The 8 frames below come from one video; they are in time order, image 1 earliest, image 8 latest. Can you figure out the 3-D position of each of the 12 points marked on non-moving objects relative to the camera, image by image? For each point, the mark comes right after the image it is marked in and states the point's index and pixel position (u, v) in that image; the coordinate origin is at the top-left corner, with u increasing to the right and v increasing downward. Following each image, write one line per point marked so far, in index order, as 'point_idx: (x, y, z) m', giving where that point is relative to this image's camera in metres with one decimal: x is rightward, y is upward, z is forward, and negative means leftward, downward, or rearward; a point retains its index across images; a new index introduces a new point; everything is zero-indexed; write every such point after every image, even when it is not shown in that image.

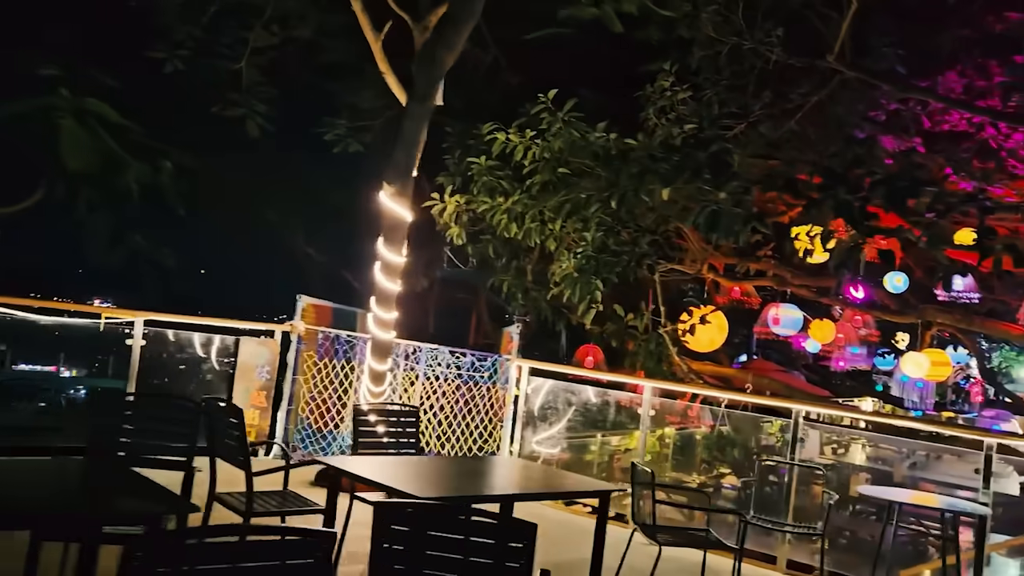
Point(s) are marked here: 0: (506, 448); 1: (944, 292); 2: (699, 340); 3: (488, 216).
0: (-0.1, -1.2, +6.1) m
1: (+4.4, 0.0, +8.2) m
2: (+1.6, -0.4, +7.1) m
3: (-0.2, +0.5, +6.1) m
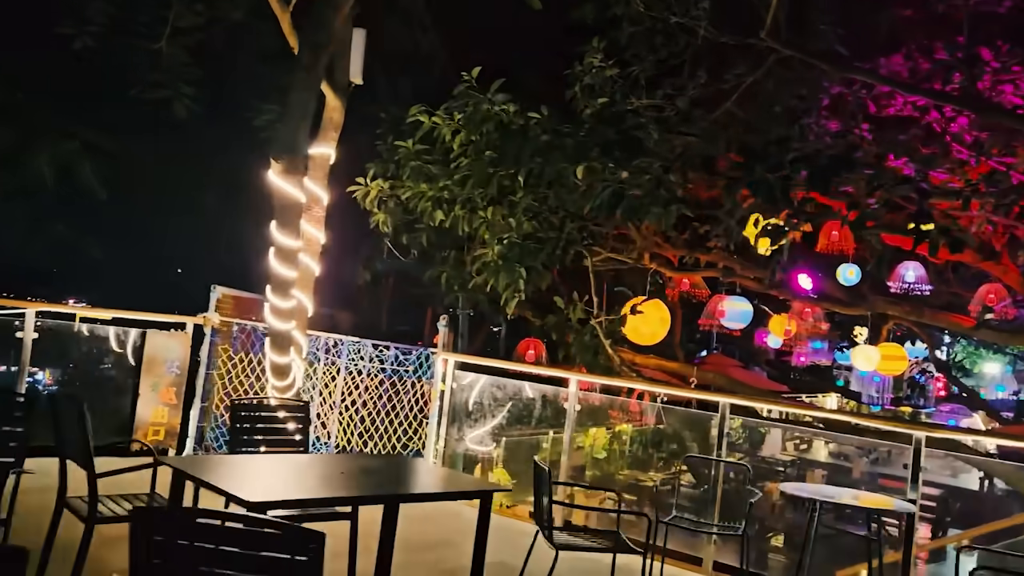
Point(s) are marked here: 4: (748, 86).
0: (-0.6, -1.1, +5.8) m
1: (+3.8, 0.0, +8.1) m
2: (+1.1, -0.4, +6.8) m
3: (-0.7, +0.6, +5.8) m
4: (+1.6, +1.3, +5.5) m
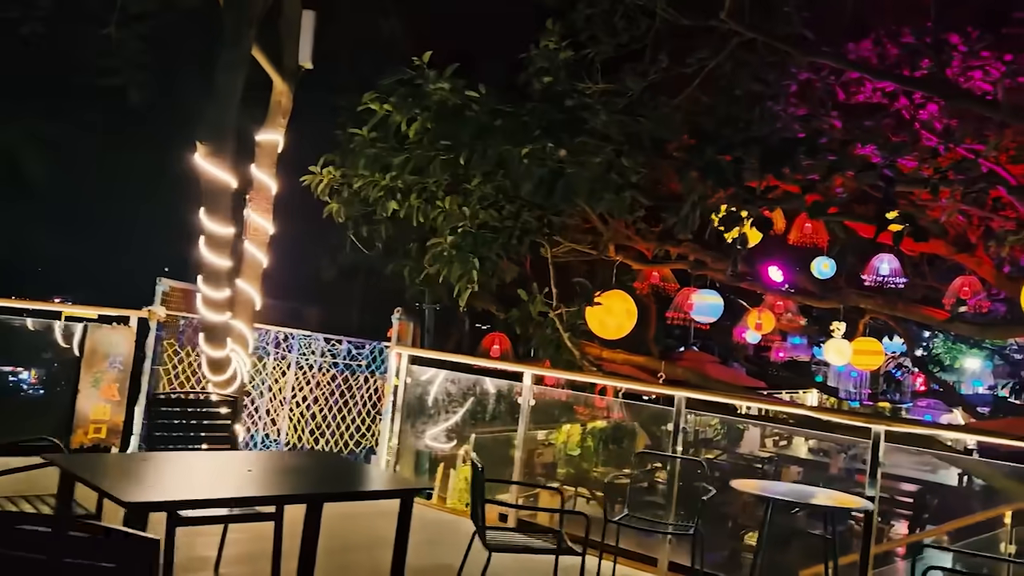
0: (-0.9, -1.0, +5.6) m
1: (+3.5, +0.1, +7.9) m
2: (+0.8, -0.3, +6.7) m
3: (-1.0, +0.7, +5.6) m
4: (+1.3, +1.4, +5.3) m
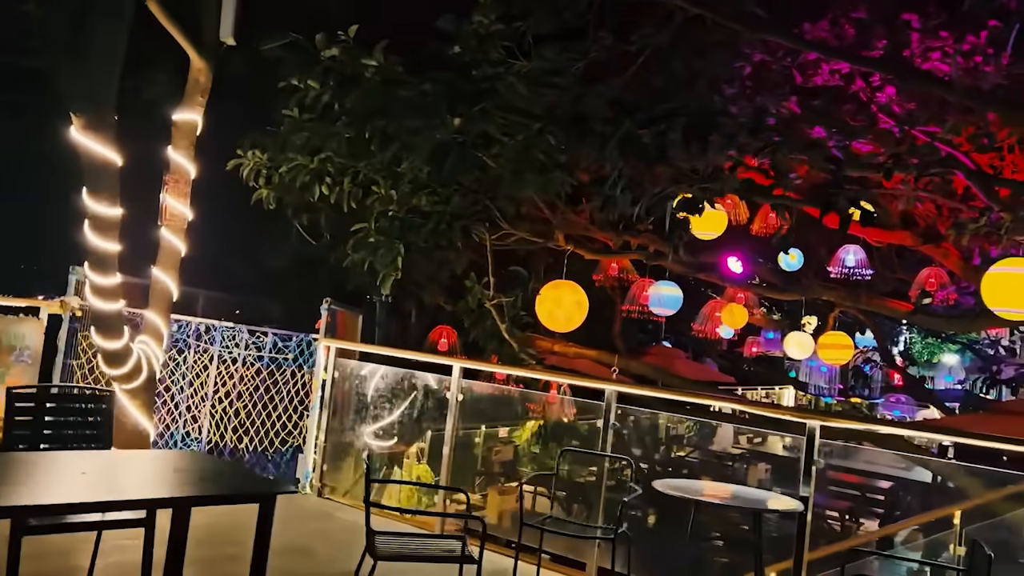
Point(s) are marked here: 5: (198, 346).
0: (-1.3, -1.0, +5.3) m
1: (+3.0, +0.2, +7.7) m
2: (+0.3, -0.2, +6.4) m
3: (-1.4, +0.7, +5.3) m
4: (+0.9, +1.5, +5.1) m
5: (-2.1, -0.4, +5.5) m
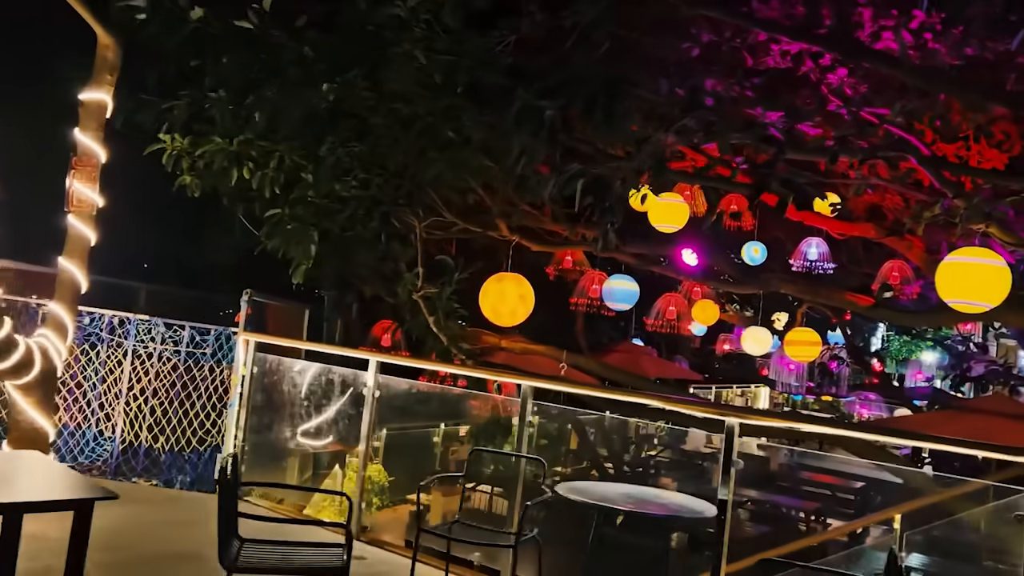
0: (-1.7, -0.9, +5.0) m
1: (+2.6, +0.2, +7.4) m
2: (-0.1, -0.2, +6.1) m
3: (-1.8, +0.8, +5.0) m
4: (+0.5, +1.5, +4.8) m
5: (-2.5, -0.3, +5.2) m
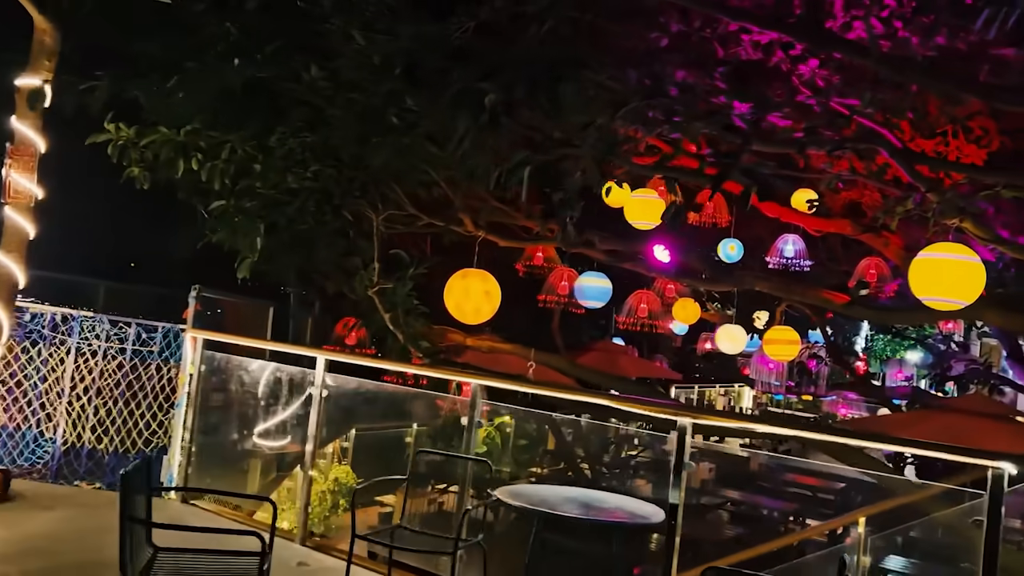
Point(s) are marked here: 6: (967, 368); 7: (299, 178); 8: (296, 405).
0: (-2.0, -0.9, +4.8) m
1: (+2.3, +0.3, +7.3) m
2: (-0.4, -0.2, +5.9) m
3: (-2.1, +0.8, +4.8) m
4: (+0.2, +1.6, +4.6) m
5: (-2.8, -0.3, +5.0) m
6: (+5.1, -0.9, +9.3) m
7: (-1.3, +0.7, +5.2) m
8: (-1.1, -0.6, +4.5) m
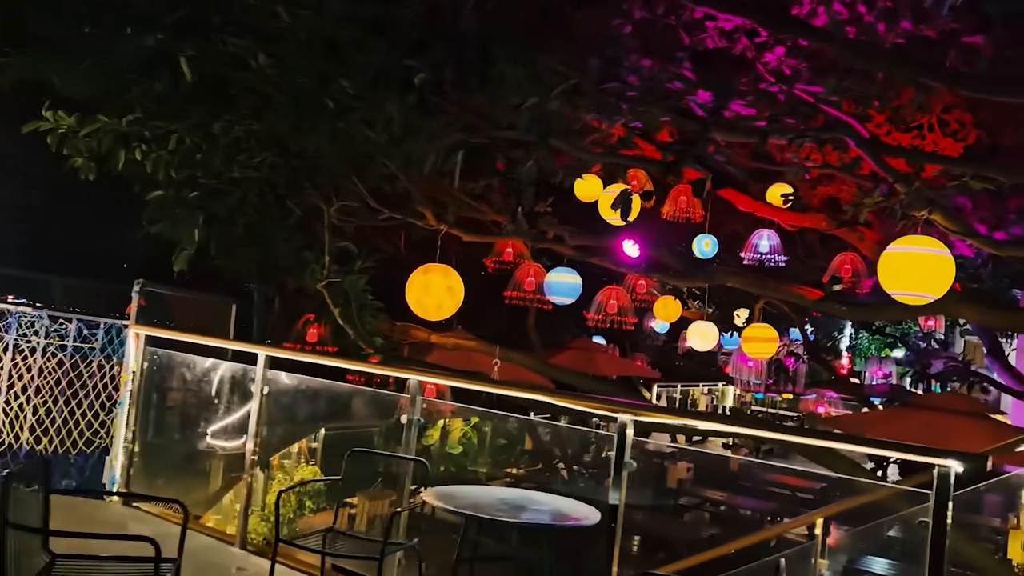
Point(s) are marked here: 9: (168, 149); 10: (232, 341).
0: (-2.2, -0.9, +4.6) m
1: (+2.0, +0.3, +7.2) m
2: (-0.6, -0.1, +5.8) m
3: (-2.3, +0.8, +4.7) m
4: (0.0, +1.6, +4.5) m
5: (-3.0, -0.3, +4.8) m
6: (+4.8, -0.9, +9.2) m
7: (-1.6, +0.7, +5.0) m
8: (-1.4, -0.6, +4.3) m
9: (-2.0, +0.8, +4.8) m
10: (-1.4, -0.3, +4.0) m
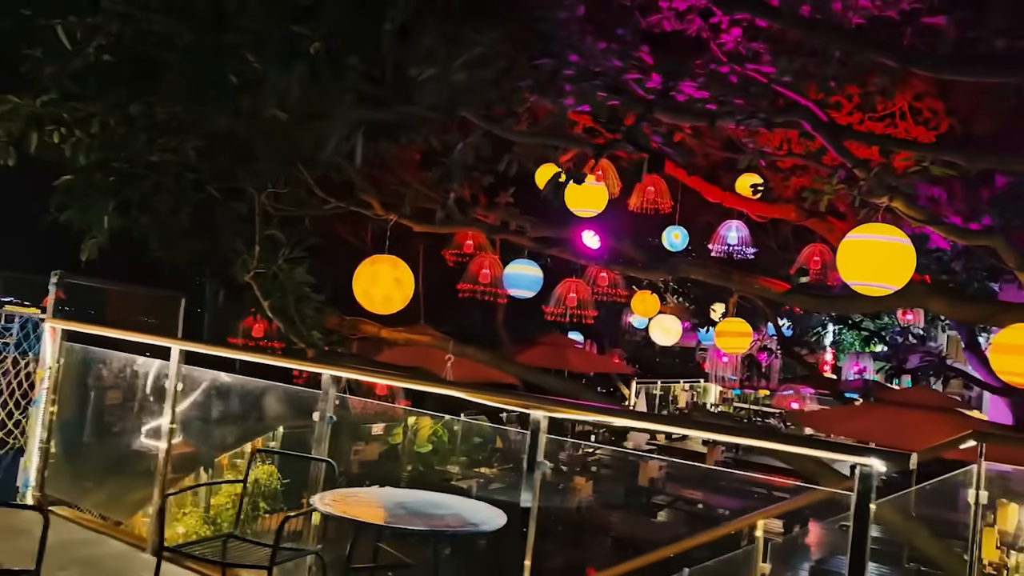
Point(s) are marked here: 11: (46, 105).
0: (-2.5, -0.8, +4.4) m
1: (+1.7, +0.4, +6.9) m
2: (-1.0, -0.1, +5.6) m
3: (-2.6, +0.9, +4.4) m
4: (-0.4, +1.6, +4.3) m
5: (-3.4, -0.2, +4.6) m
6: (+4.5, -0.8, +9.0) m
7: (-1.9, +0.8, +4.8) m
8: (-1.7, -0.6, +4.1) m
9: (-2.3, +0.9, +4.5) m
10: (-1.7, -0.2, +3.8) m
11: (-2.5, +1.0, +4.4) m
